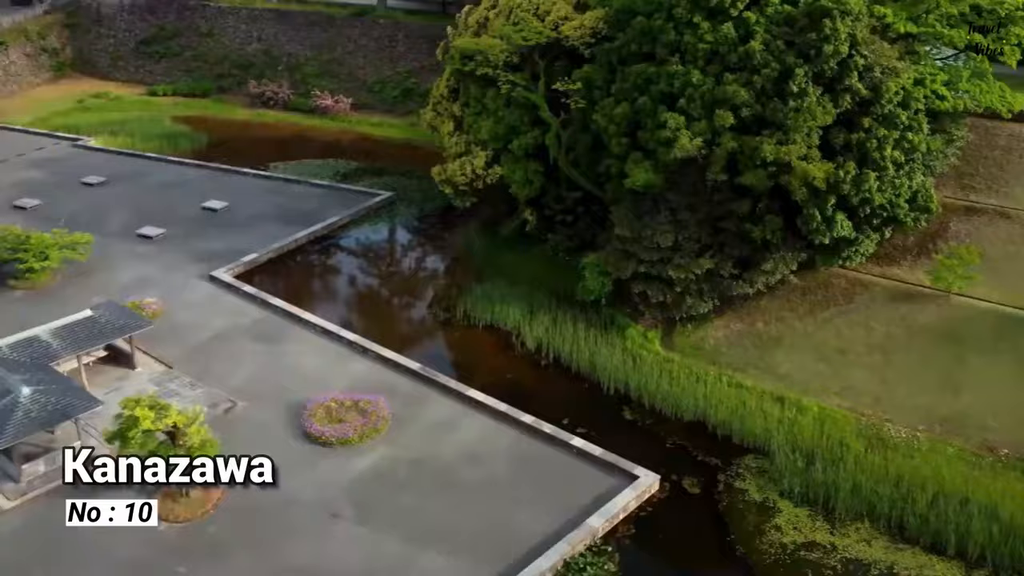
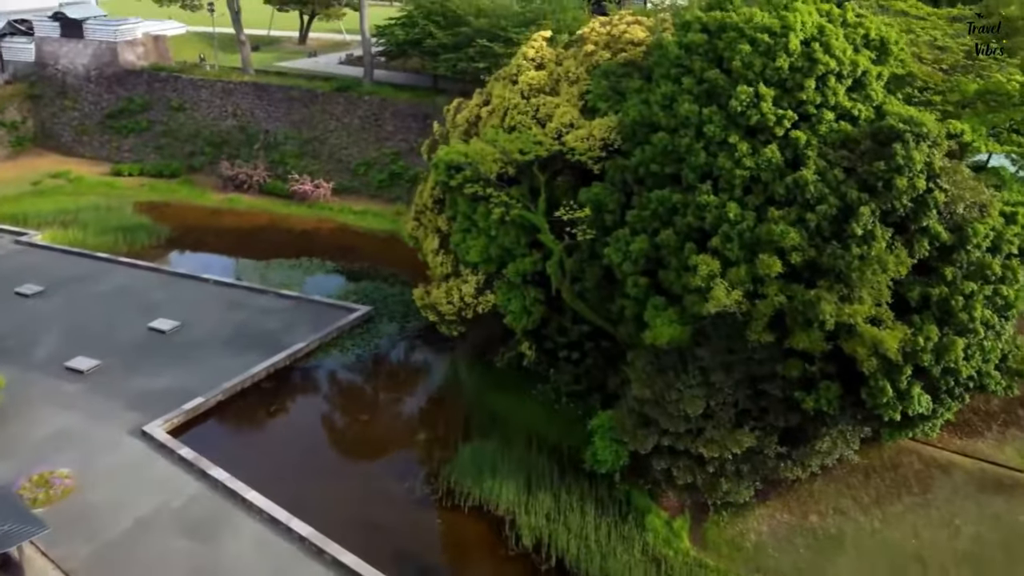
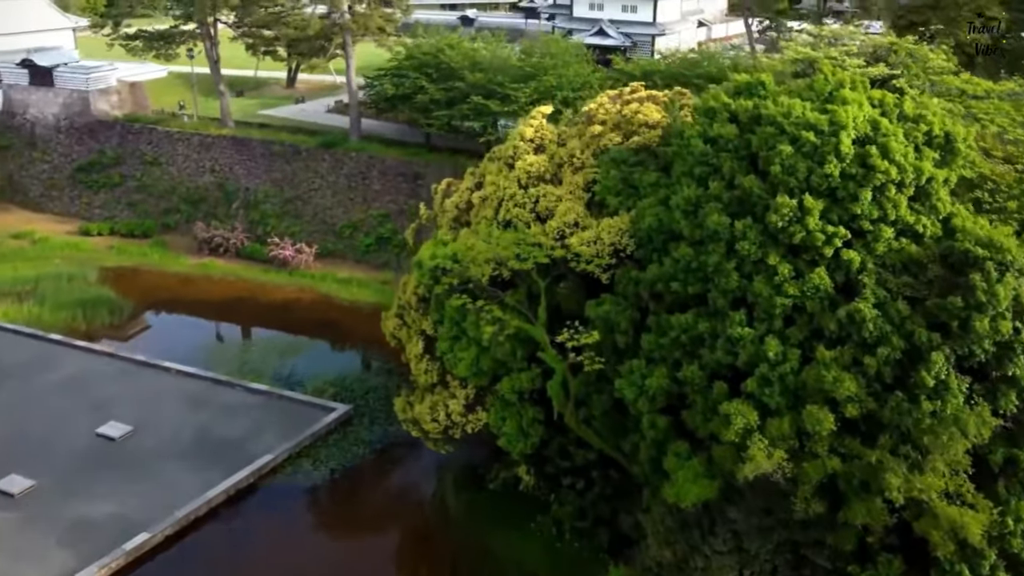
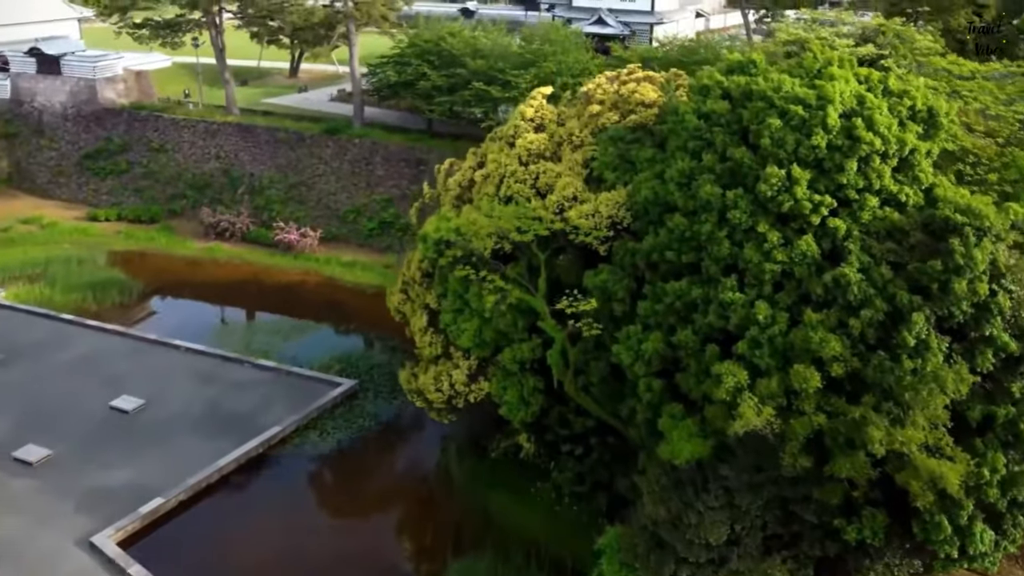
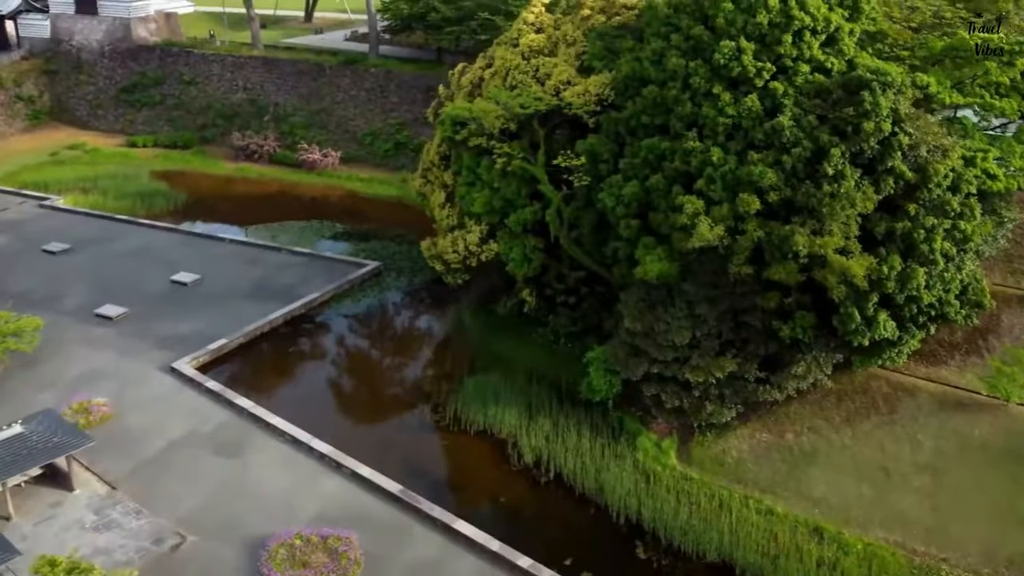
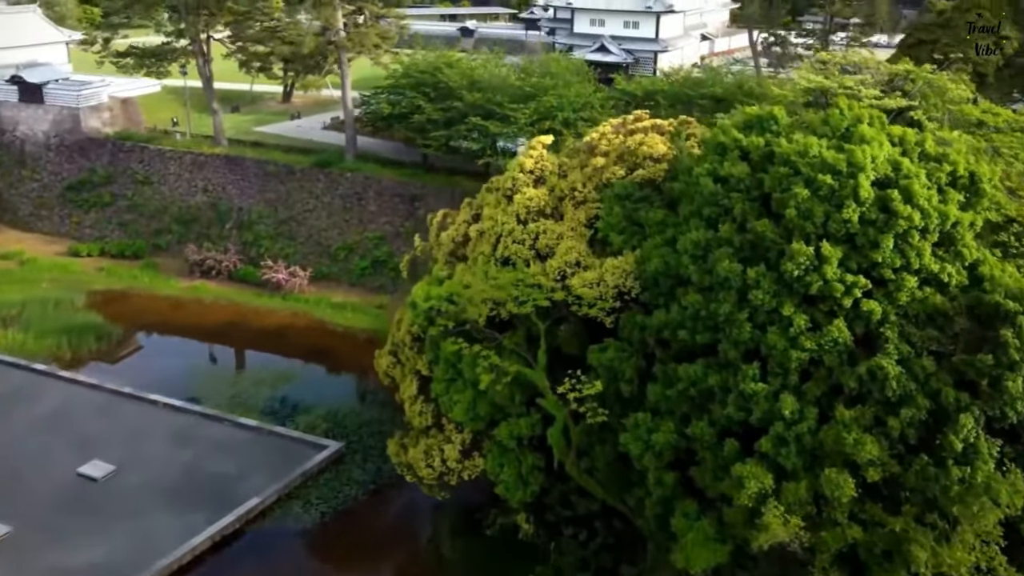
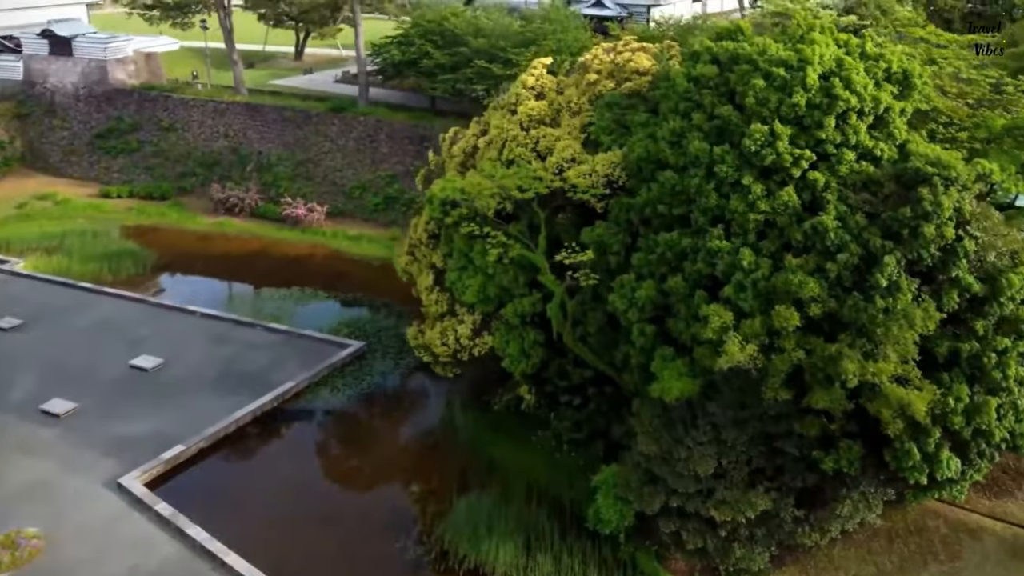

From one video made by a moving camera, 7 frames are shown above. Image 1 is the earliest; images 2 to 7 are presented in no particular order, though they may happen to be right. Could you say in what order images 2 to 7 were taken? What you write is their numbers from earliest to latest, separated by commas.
5, 2, 7, 4, 3, 6
